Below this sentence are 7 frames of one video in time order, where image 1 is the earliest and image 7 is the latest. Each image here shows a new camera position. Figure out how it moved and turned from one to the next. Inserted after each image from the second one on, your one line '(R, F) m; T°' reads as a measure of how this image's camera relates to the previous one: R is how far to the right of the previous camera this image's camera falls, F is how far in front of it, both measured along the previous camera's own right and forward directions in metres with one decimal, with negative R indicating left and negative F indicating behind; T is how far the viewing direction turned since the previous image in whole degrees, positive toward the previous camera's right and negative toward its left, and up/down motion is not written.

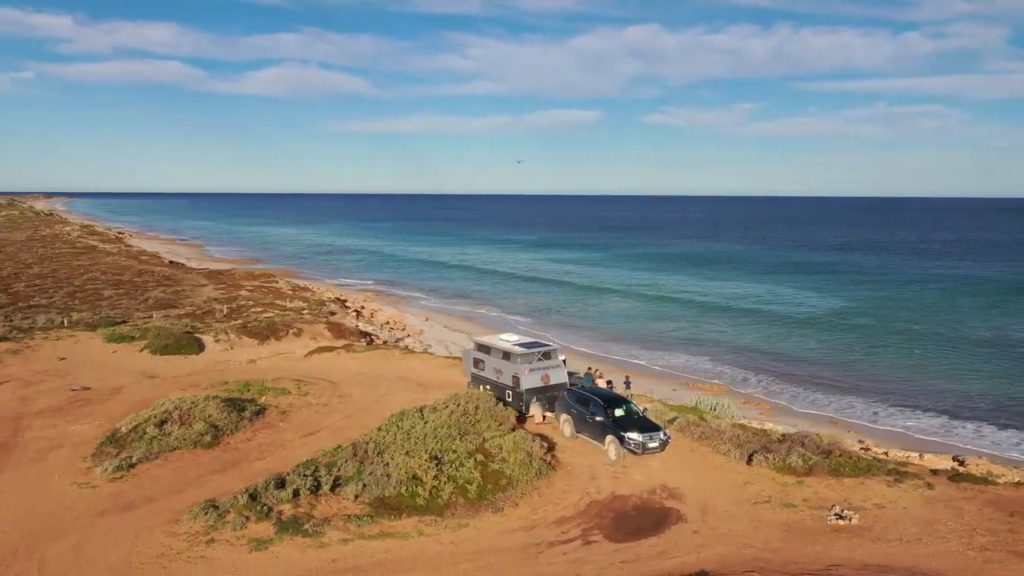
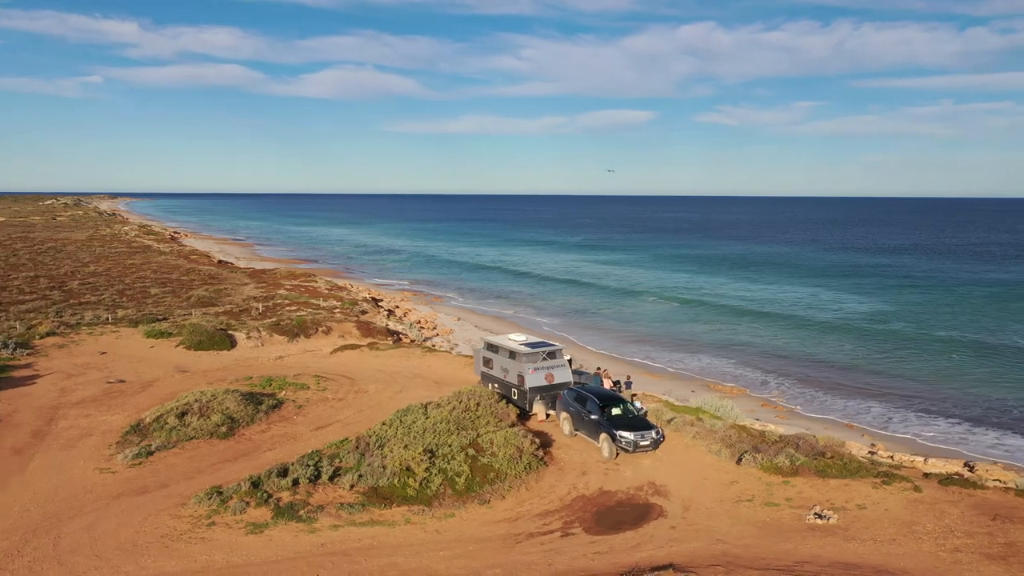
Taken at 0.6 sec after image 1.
(+0.9, -0.4) m; -4°
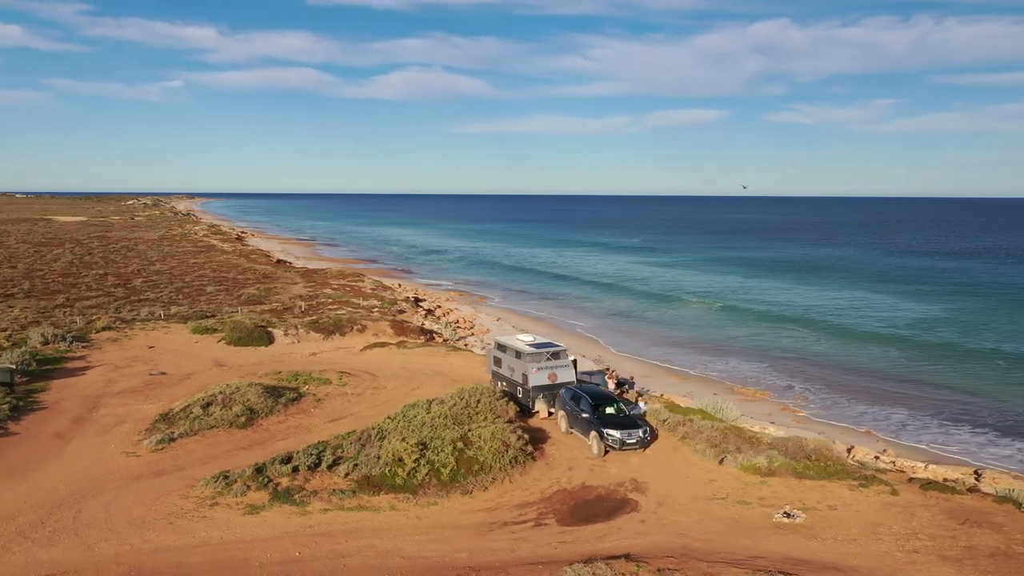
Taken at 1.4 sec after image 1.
(+1.2, -0.6) m; -5°
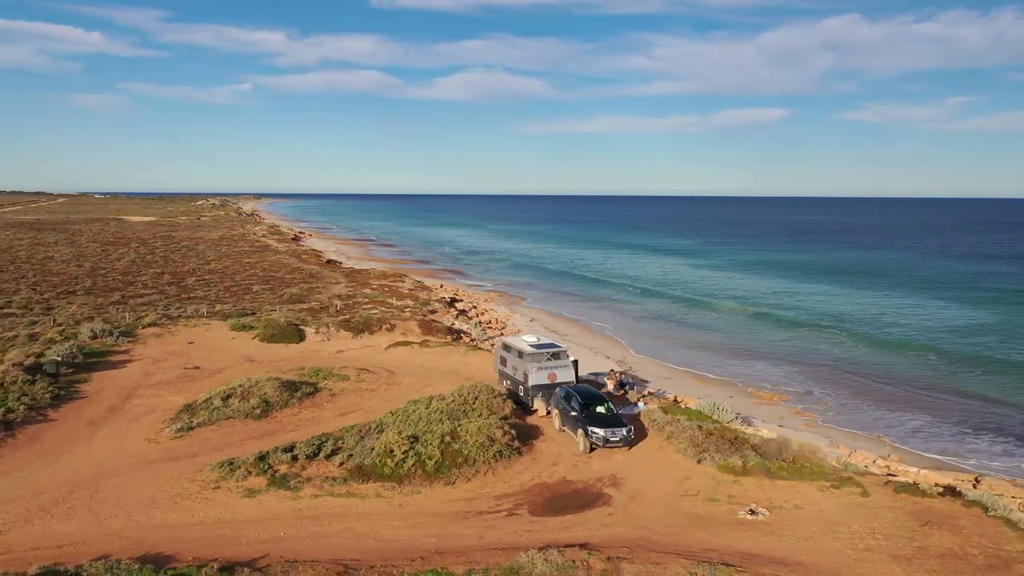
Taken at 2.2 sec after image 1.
(+1.2, -0.6) m; -4°
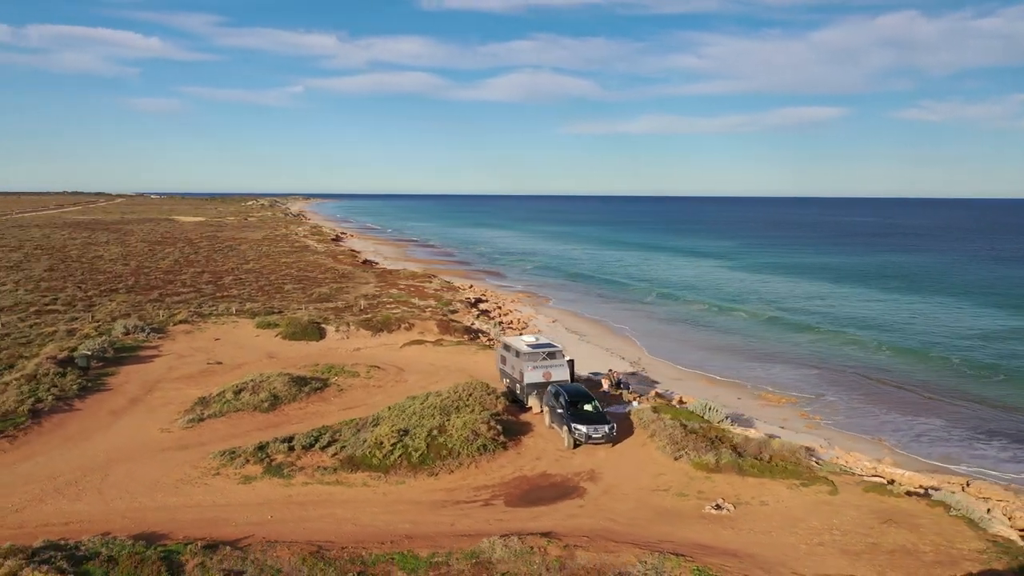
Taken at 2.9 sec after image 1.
(+1.0, -0.6) m; -3°
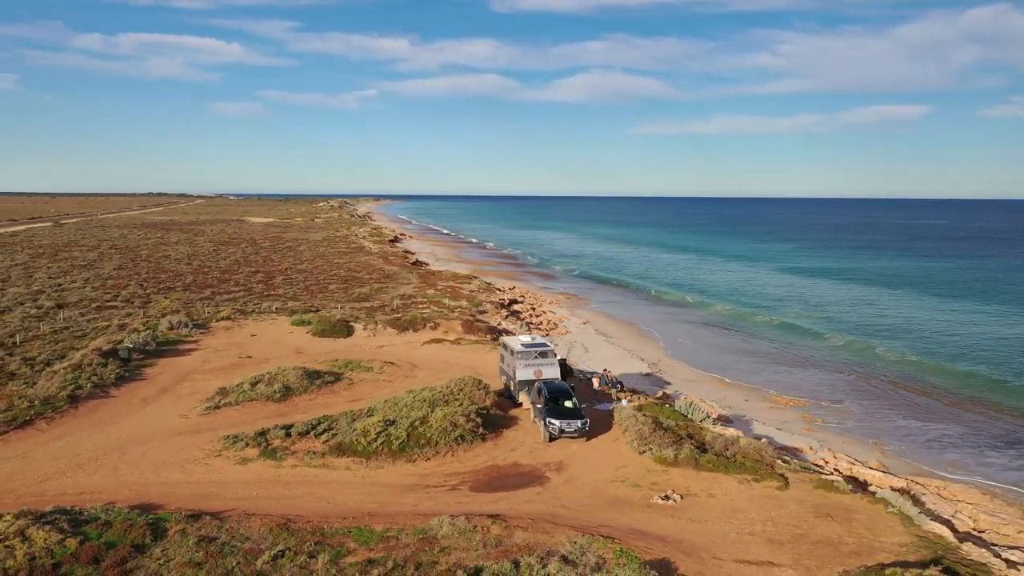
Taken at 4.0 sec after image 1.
(+1.7, -1.0) m; -5°
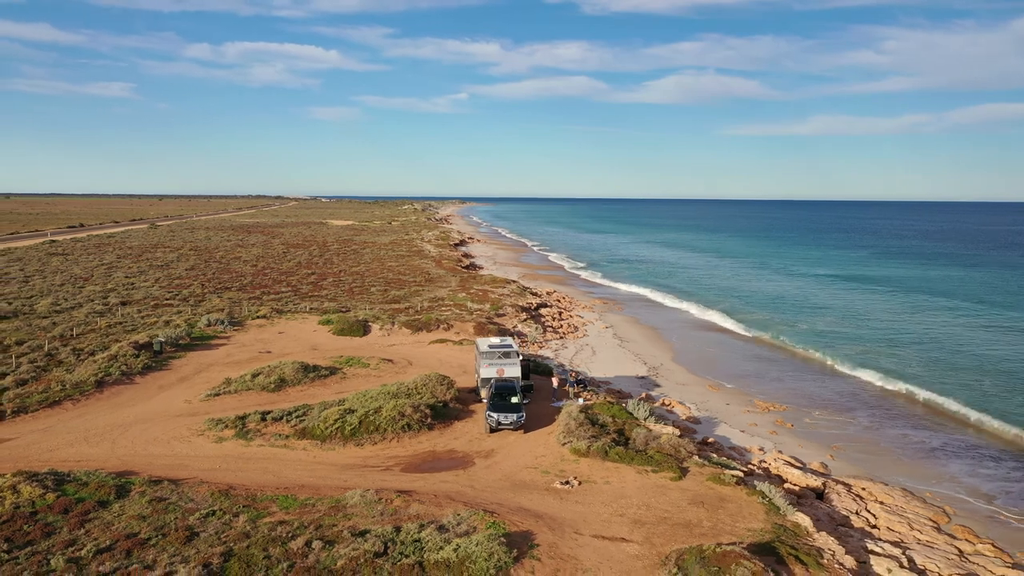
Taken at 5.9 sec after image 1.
(+2.9, -1.6) m; -6°
